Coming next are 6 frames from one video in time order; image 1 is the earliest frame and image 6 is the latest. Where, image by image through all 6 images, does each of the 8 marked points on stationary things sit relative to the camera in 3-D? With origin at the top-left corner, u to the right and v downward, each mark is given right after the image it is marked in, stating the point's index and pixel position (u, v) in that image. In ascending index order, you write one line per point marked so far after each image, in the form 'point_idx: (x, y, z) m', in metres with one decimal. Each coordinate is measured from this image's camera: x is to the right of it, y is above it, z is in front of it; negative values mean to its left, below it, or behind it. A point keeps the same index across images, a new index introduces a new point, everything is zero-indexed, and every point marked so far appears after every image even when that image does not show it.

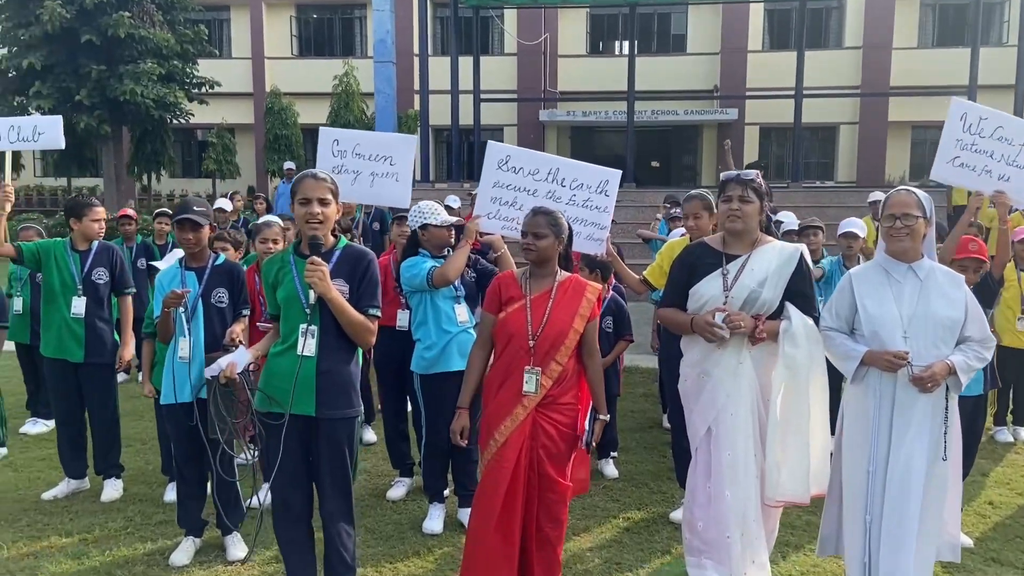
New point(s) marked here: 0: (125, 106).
0: (-8.4, +4.0, +17.9) m
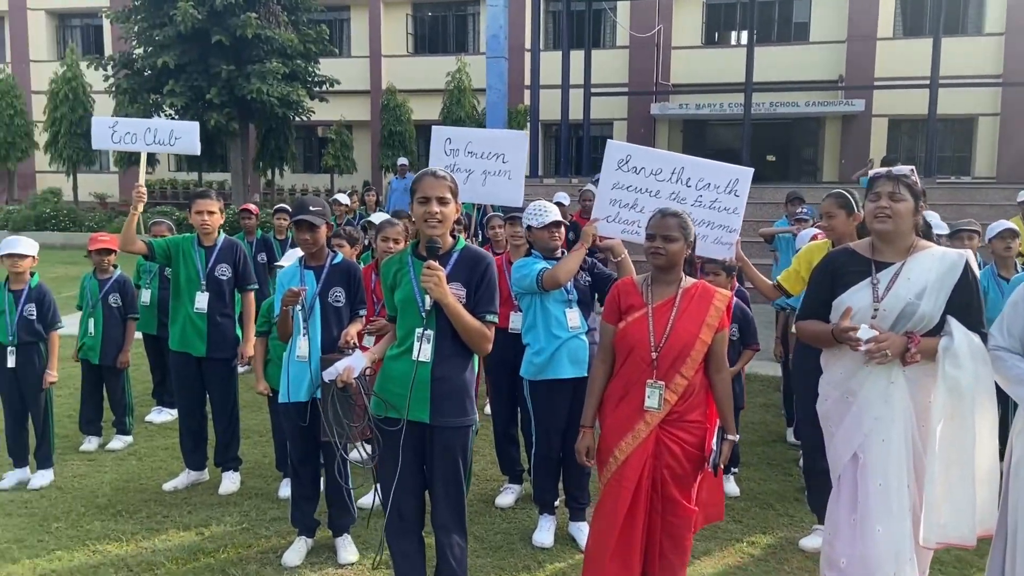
0: (-5.9, +4.2, +18.6) m
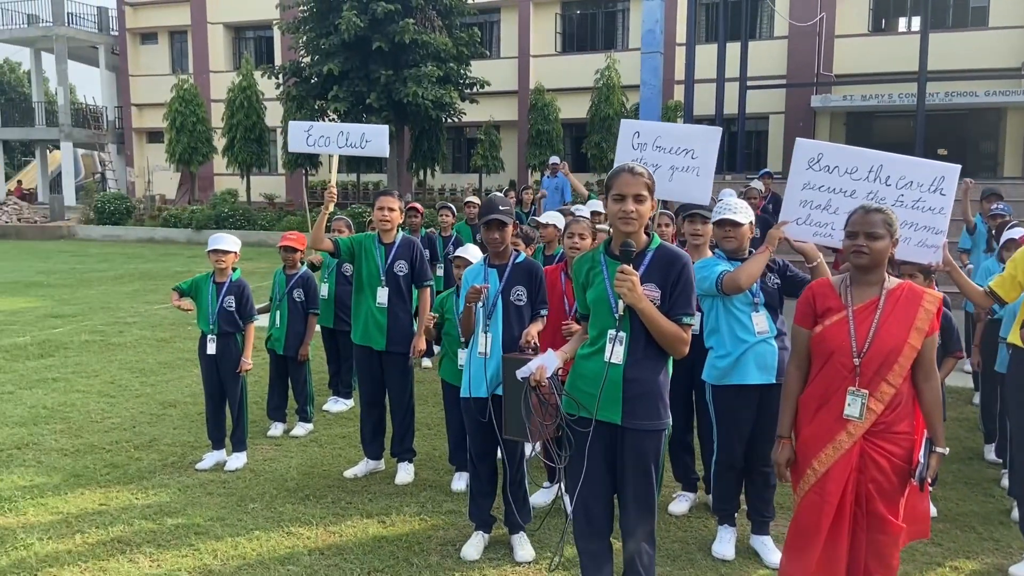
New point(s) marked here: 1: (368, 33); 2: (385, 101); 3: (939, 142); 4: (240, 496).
0: (-2.5, +4.3, +19.2) m
1: (-3.3, +5.8, +18.6) m
2: (-2.9, +4.3, +18.9) m
3: (+10.4, +3.5, +19.6) m
4: (-1.5, -1.1, +4.5) m
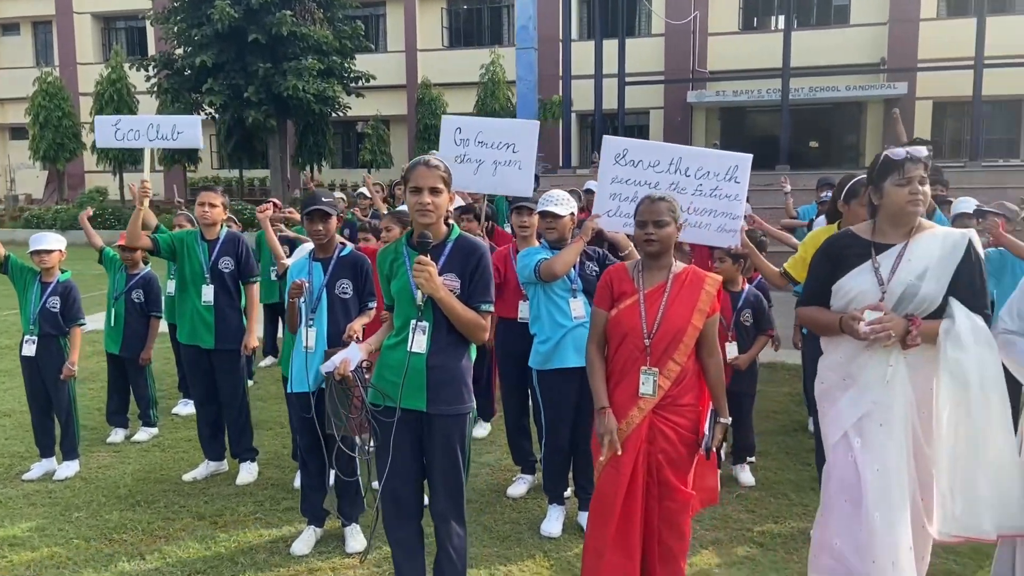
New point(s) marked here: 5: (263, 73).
0: (-5.2, +4.3, +18.8) m
1: (-6.0, +5.8, +18.1) m
2: (-5.6, +4.4, +18.4) m
3: (+7.5, +3.9, +20.7) m
4: (-2.4, -1.2, +4.3) m
5: (-5.6, +4.8, +18.3) m
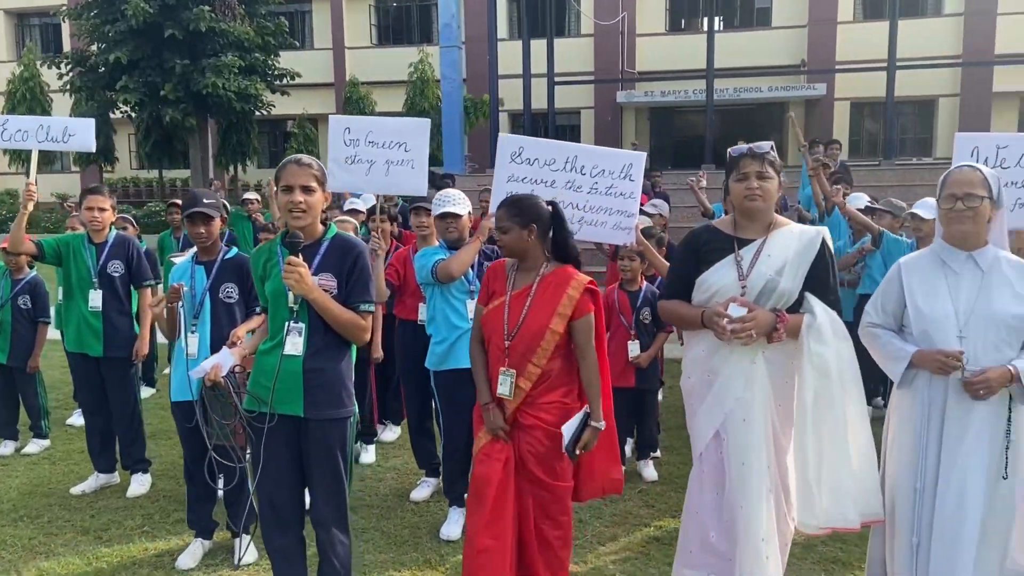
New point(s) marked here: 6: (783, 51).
0: (-6.9, +4.2, +18.3) m
1: (-7.6, +5.8, +17.6) m
2: (-7.2, +4.3, +17.9) m
3: (+5.7, +4.0, +21.2) m
4: (-2.9, -1.2, +4.1) m
5: (-7.2, +4.7, +17.8) m
6: (+6.5, +5.7, +19.5) m
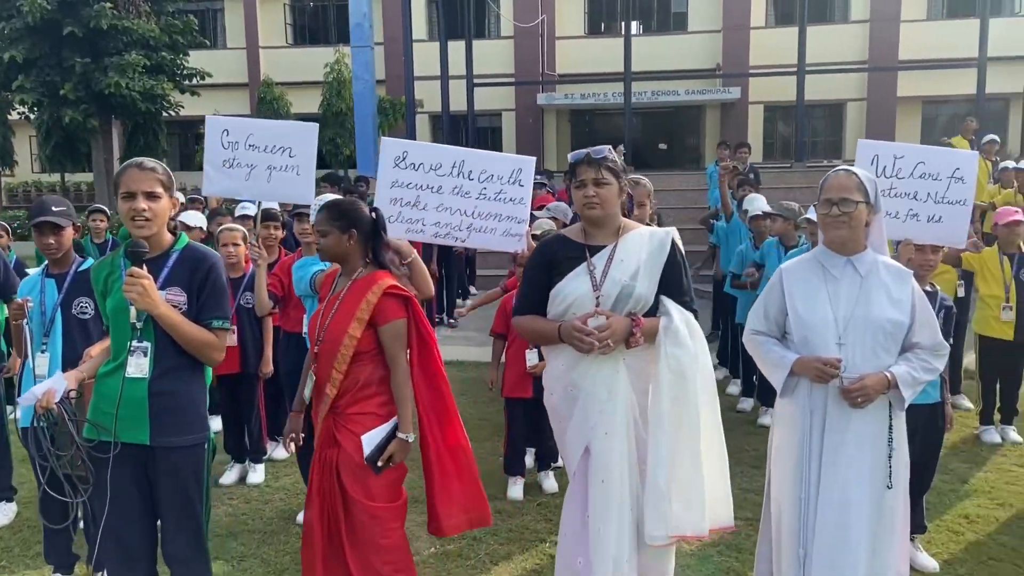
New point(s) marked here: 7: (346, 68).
0: (-8.7, +4.0, +17.5) m
1: (-9.4, +5.6, +16.7) m
2: (-9.0, +4.1, +17.1) m
3: (+3.6, +4.0, +21.4) m
4: (-3.4, -1.3, +3.7) m
5: (-9.0, +4.5, +16.9) m
6: (+4.5, +5.7, +19.8) m
7: (-4.2, +5.4, +20.0) m
